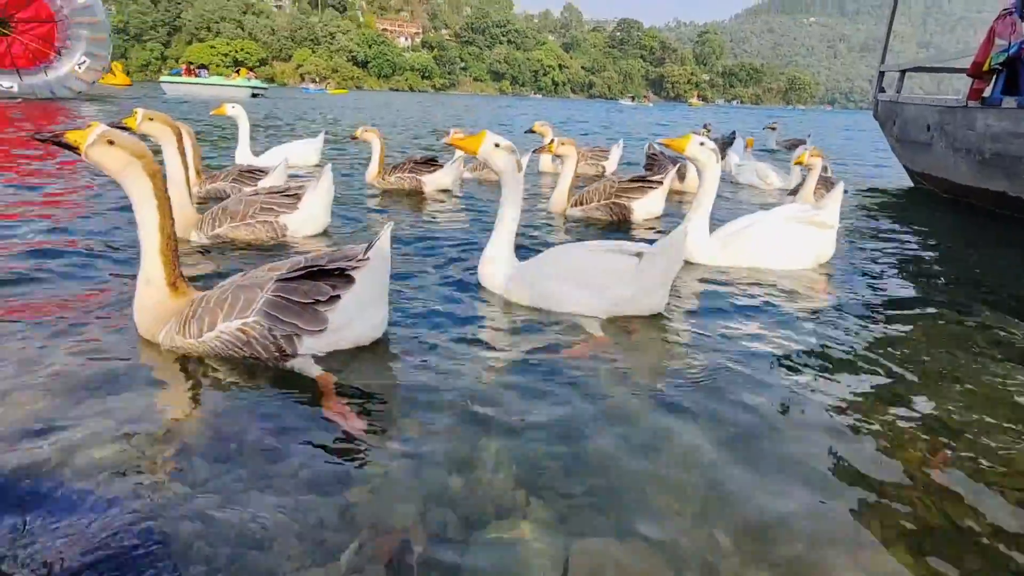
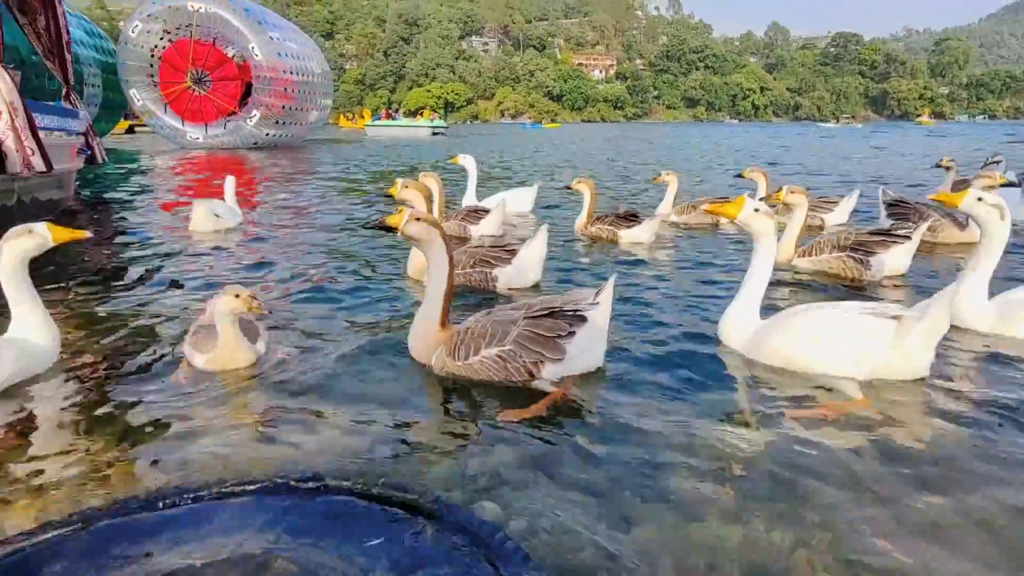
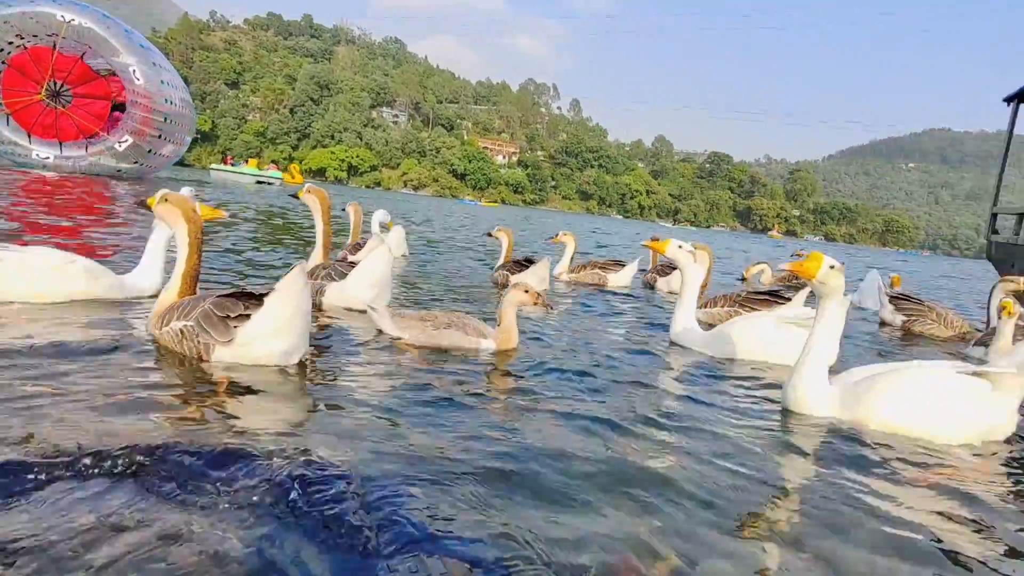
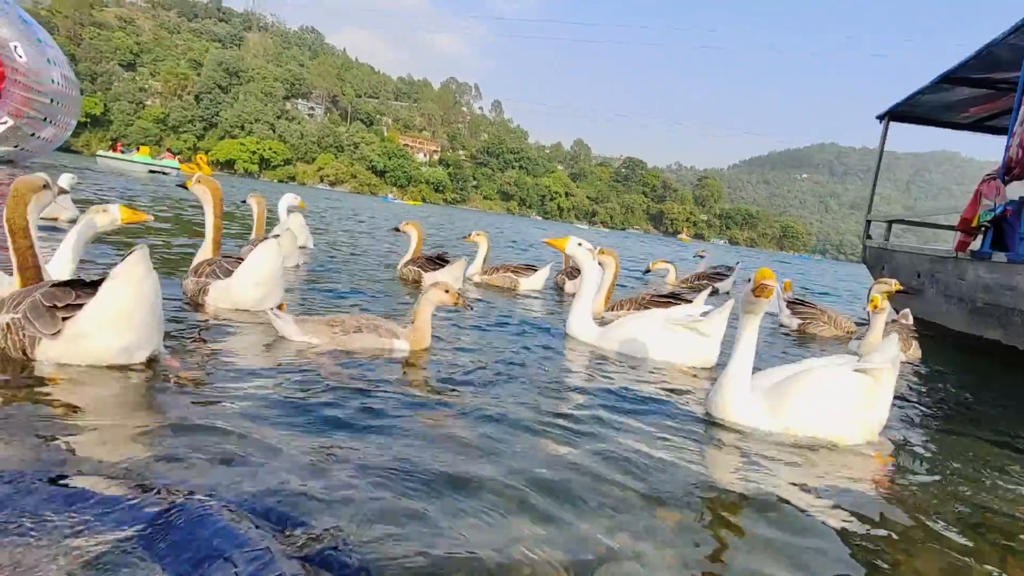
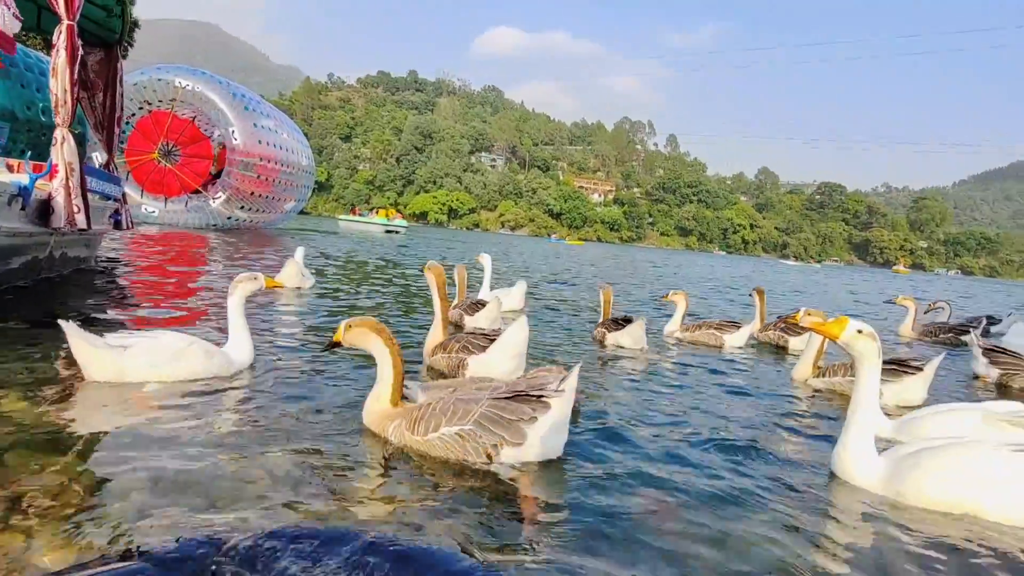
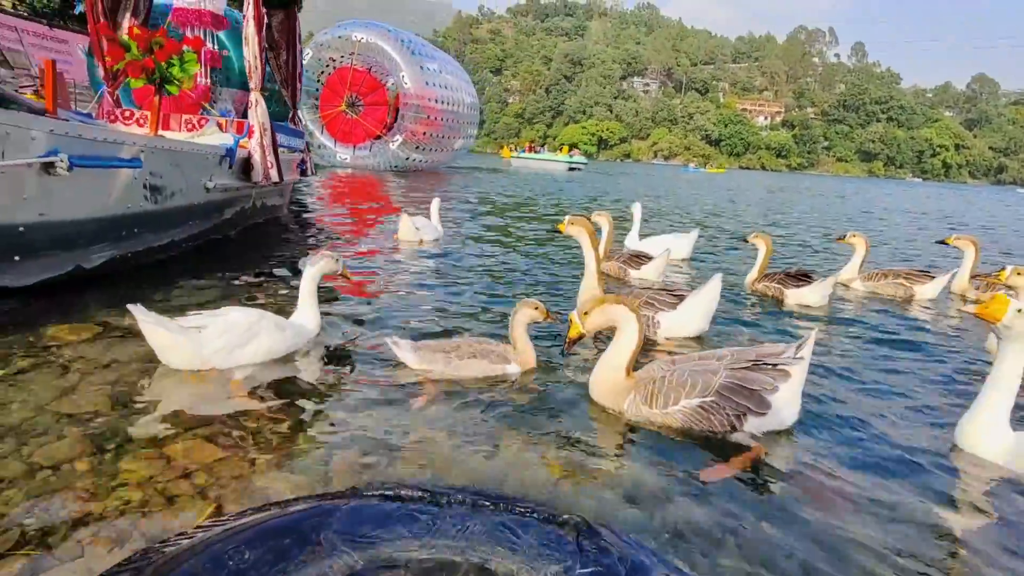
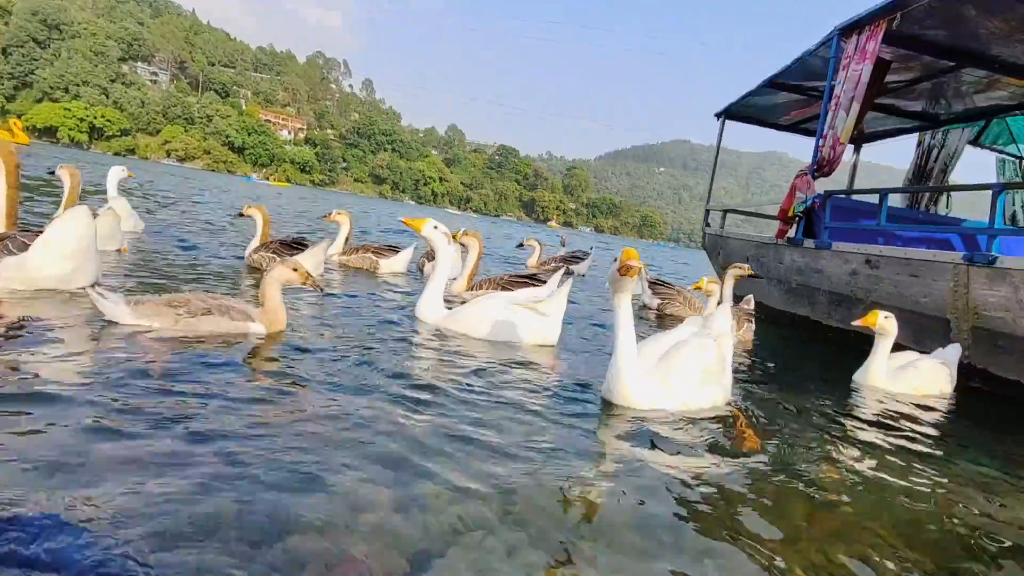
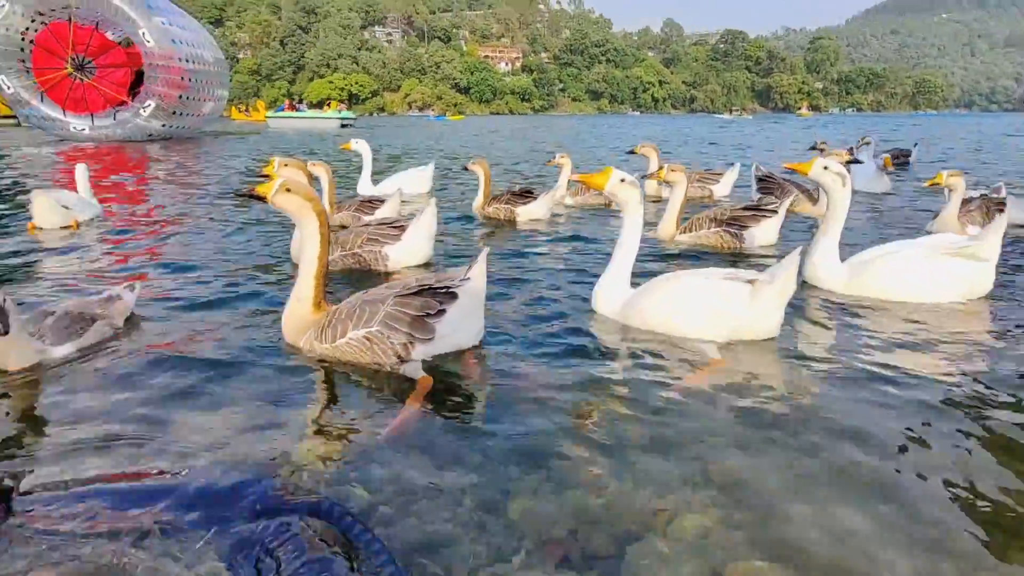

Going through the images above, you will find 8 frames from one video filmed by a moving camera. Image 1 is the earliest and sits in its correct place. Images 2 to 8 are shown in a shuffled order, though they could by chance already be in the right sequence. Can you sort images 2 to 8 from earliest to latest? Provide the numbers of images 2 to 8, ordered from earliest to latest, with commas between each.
8, 2, 6, 5, 3, 4, 7
